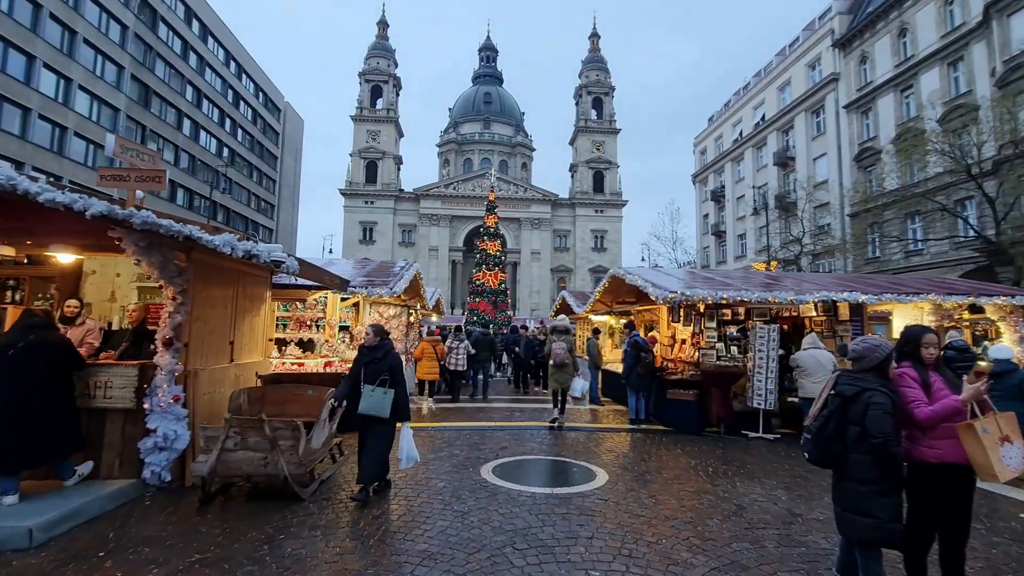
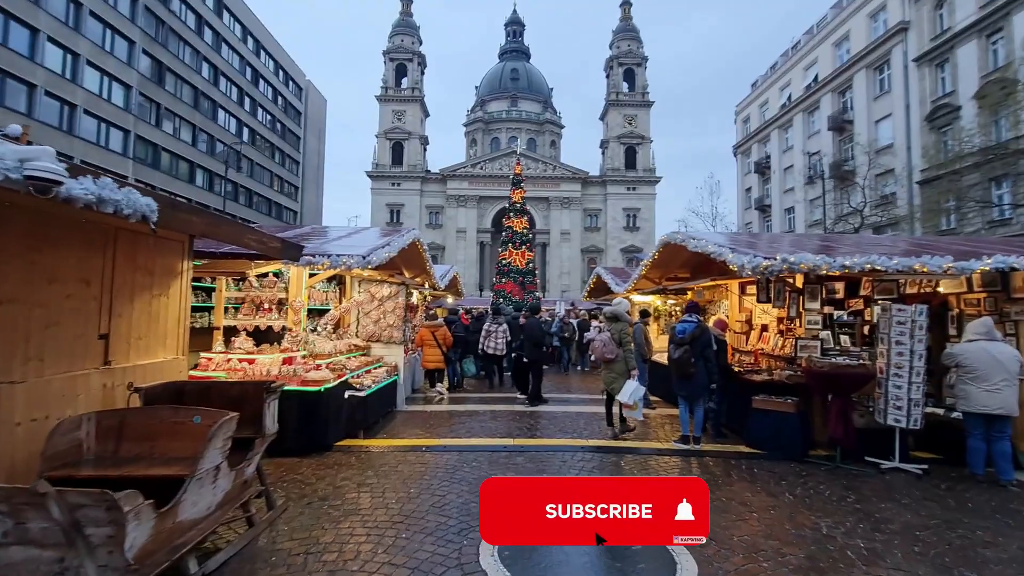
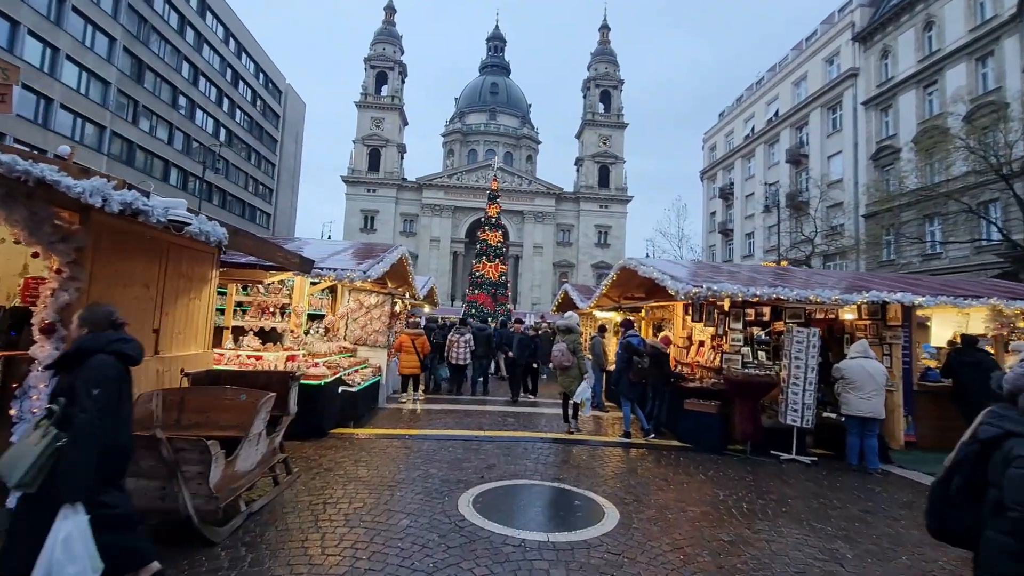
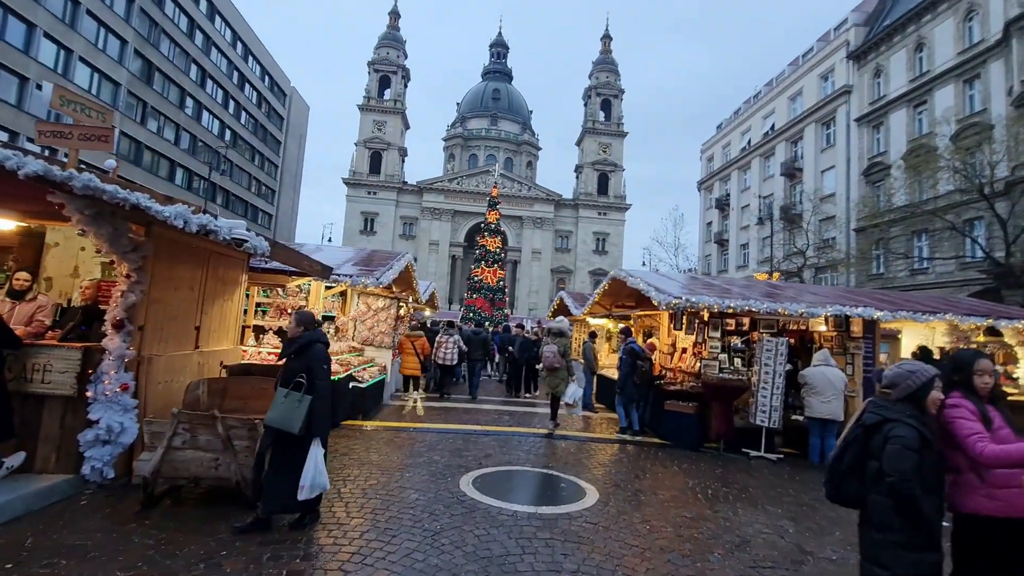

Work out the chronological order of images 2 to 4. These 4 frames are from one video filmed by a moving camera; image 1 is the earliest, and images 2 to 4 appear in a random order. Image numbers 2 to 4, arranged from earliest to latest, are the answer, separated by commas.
4, 3, 2
